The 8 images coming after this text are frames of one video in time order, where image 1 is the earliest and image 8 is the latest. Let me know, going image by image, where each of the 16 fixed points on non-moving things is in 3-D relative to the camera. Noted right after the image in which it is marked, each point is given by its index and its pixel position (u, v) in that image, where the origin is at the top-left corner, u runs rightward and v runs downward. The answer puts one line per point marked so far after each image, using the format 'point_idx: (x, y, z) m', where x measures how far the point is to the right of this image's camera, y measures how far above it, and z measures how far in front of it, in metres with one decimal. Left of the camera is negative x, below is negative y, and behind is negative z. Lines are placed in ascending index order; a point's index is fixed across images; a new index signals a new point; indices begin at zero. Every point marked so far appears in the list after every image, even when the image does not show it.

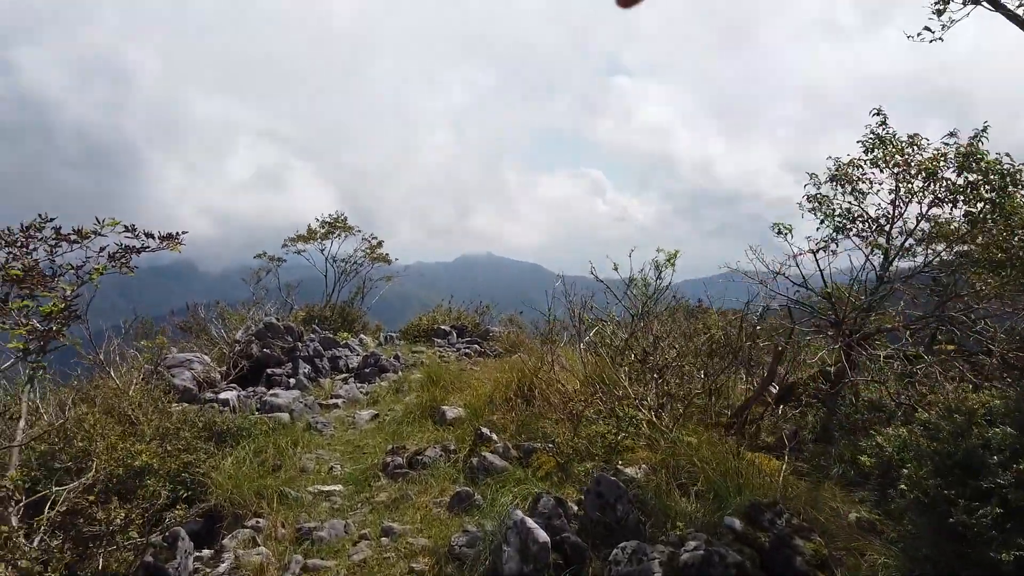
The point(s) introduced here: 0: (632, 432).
0: (+0.7, -0.9, +4.6) m
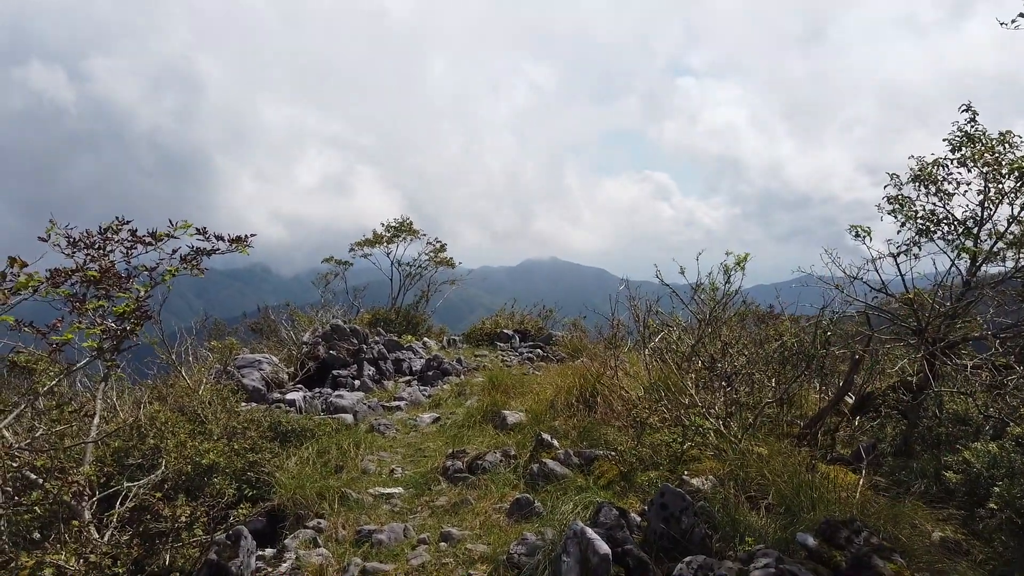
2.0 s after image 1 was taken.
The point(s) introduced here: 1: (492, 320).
0: (+1.1, -0.9, +4.5) m
1: (-0.3, -0.5, +12.7) m
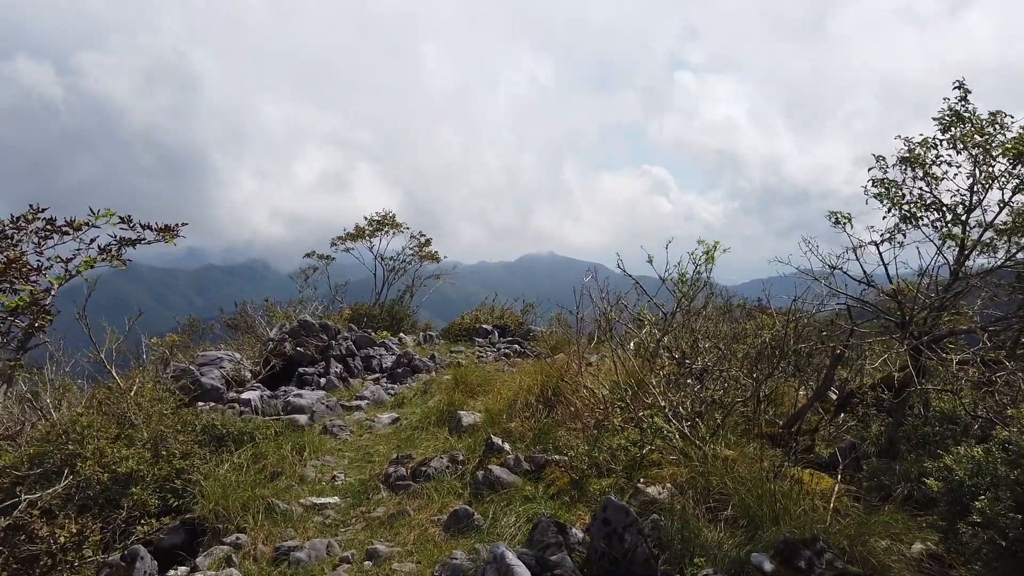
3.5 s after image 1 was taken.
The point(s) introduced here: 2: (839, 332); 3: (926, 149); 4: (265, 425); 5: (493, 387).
0: (+0.8, -0.9, +4.1) m
1: (-0.6, -0.4, +12.3) m
2: (+2.4, -0.3, +5.6) m
3: (+3.0, +1.0, +5.5) m
4: (-1.8, -1.0, +5.5) m
5: (-0.2, -0.9, +6.6) m
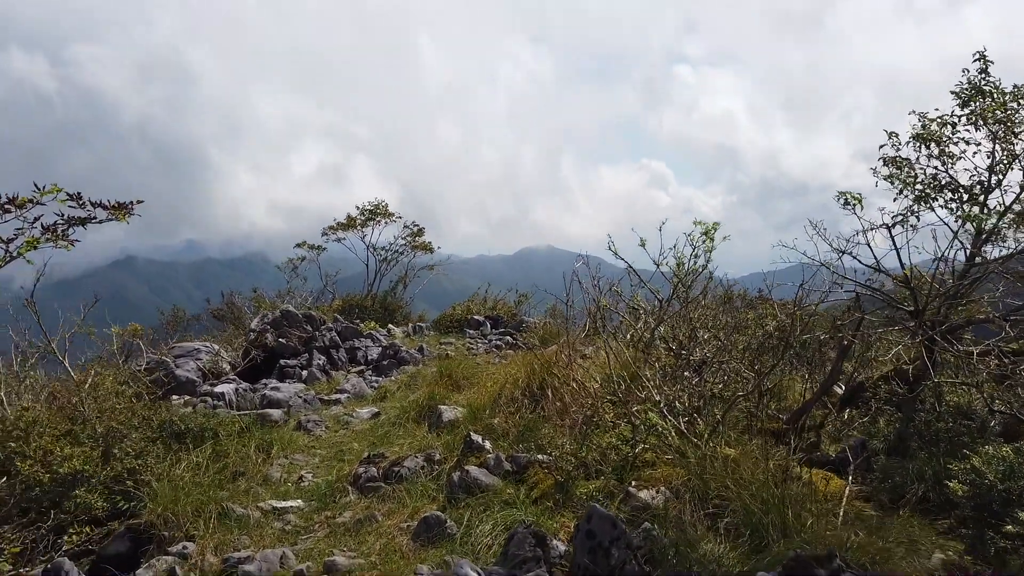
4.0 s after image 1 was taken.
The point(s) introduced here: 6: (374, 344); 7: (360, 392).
0: (+0.7, -0.8, +3.8) m
1: (-0.8, -0.3, +12.0) m
2: (+2.3, -0.2, +5.2) m
3: (+2.9, +1.1, +5.1) m
4: (-1.9, -0.9, +5.1) m
5: (-0.3, -0.8, +6.2) m
6: (-1.7, -0.7, +9.5) m
7: (-1.4, -1.0, +6.9) m
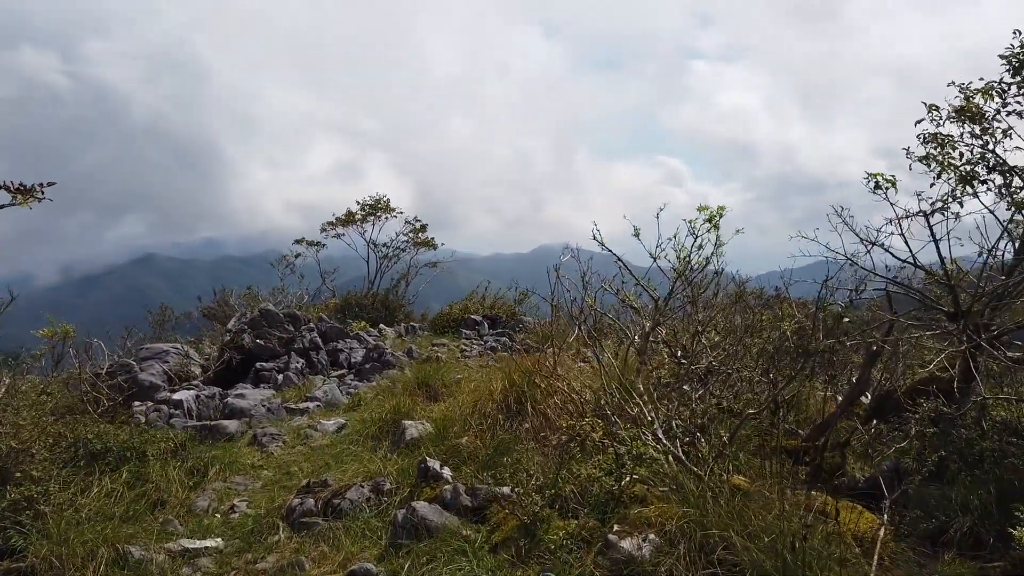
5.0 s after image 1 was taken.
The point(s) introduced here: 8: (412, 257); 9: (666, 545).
0: (+0.5, -0.8, +3.1) m
1: (-0.8, -0.2, +11.3) m
2: (+2.2, -0.2, +4.5) m
3: (+2.8, +1.1, +4.4) m
4: (-2.0, -0.9, +4.5) m
5: (-0.4, -0.7, +5.6) m
6: (-1.8, -0.7, +8.9) m
7: (-1.5, -0.9, +6.2) m
8: (-2.3, +0.7, +17.6) m
9: (+0.5, -0.9, +2.7) m
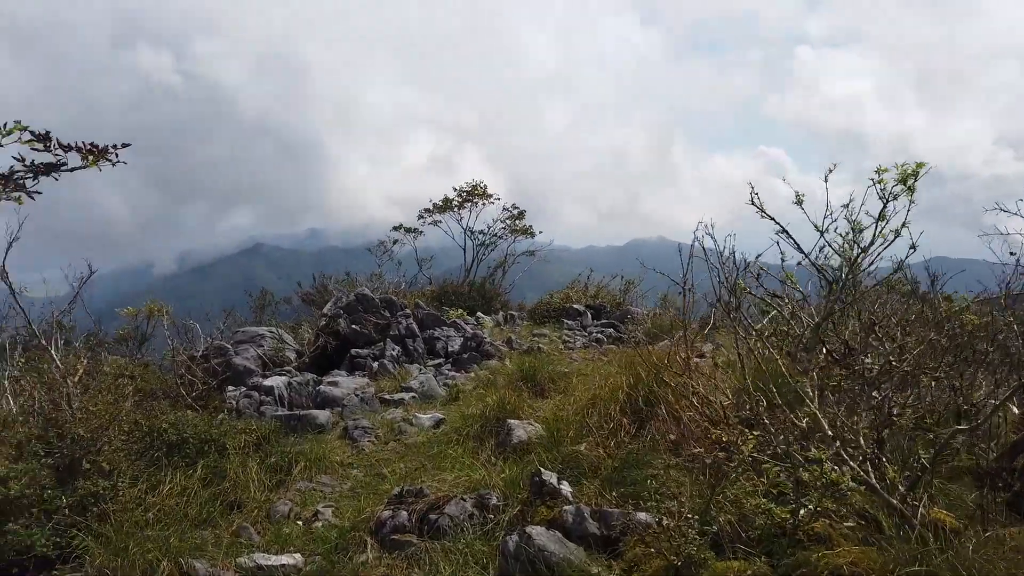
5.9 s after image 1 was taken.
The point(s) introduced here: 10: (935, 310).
0: (+1.0, -0.7, +2.4) m
1: (+0.7, -0.1, +10.7) m
2: (+2.8, -0.2, +3.6) m
3: (+3.4, +1.2, +3.4) m
4: (-1.4, -0.8, +4.1) m
5: (+0.4, -0.6, +5.0) m
6: (-0.6, -0.5, +8.4) m
7: (-0.6, -0.8, +5.7) m
8: (-0.1, +1.0, +17.1) m
9: (+0.9, -0.8, +2.0) m
10: (+2.1, -0.1, +3.7) m
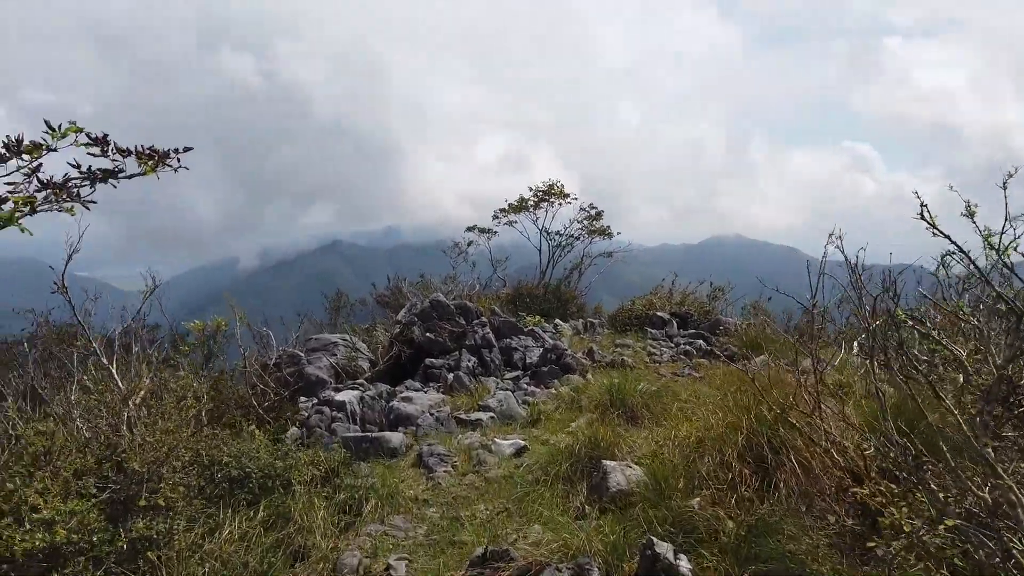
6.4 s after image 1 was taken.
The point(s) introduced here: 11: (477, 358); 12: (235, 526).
0: (+1.3, -0.8, +1.8) m
1: (+1.8, -0.1, +10.2) m
2: (+3.2, -0.3, +2.9) m
3: (+3.8, +1.0, +2.6) m
4: (-0.9, -0.8, +3.8) m
5: (+0.9, -0.7, +4.5) m
6: (+0.3, -0.6, +8.0) m
7: (0.0, -0.9, +5.3) m
8: (+1.6, +0.9, +16.6) m
9: (+1.2, -0.9, +1.4) m
10: (+2.5, -0.2, +3.1) m
11: (-0.3, -0.7, +7.3) m
12: (-1.1, -0.9, +3.0) m
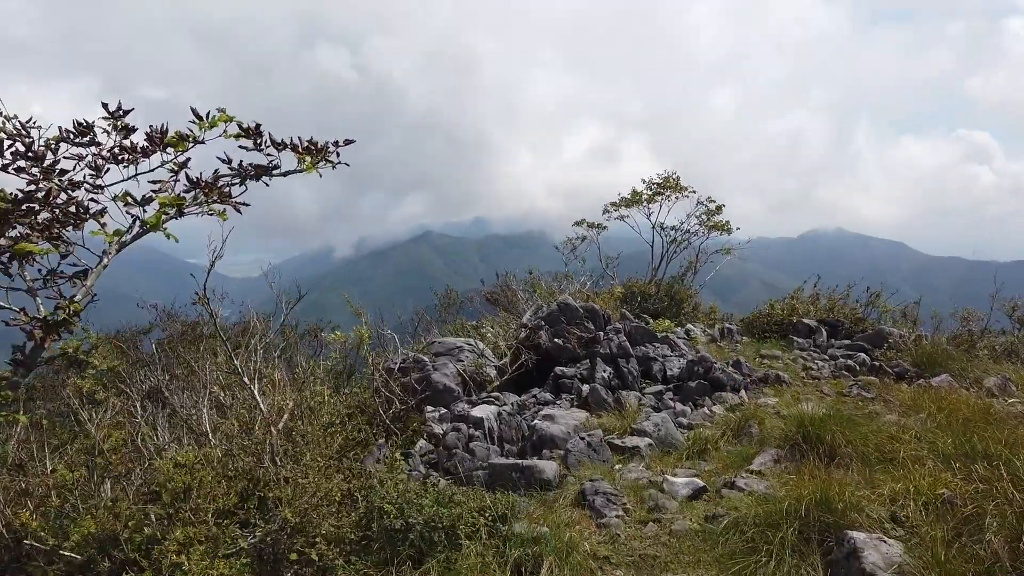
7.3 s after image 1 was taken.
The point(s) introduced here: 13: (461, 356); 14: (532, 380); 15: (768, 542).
0: (+1.9, -0.9, +1.1) m
1: (+3.4, -0.2, +9.3) m
2: (+3.9, -0.4, +1.9) m
3: (+4.4, +0.9, +1.5) m
4: (-0.1, -0.9, +3.2) m
5: (+1.8, -0.8, +3.7) m
6: (+1.6, -0.6, +7.3) m
7: (+1.0, -0.9, +4.7) m
8: (+4.0, +0.9, +15.7) m
9: (+1.7, -1.1, +0.7) m
10: (+3.2, -0.3, +2.2) m
11: (+0.9, -0.7, +6.6) m
12: (-0.4, -1.0, +2.5) m
13: (-0.5, -0.6, +6.6) m
14: (+0.2, -0.8, +6.9) m
15: (+1.0, -1.0, +2.8) m
